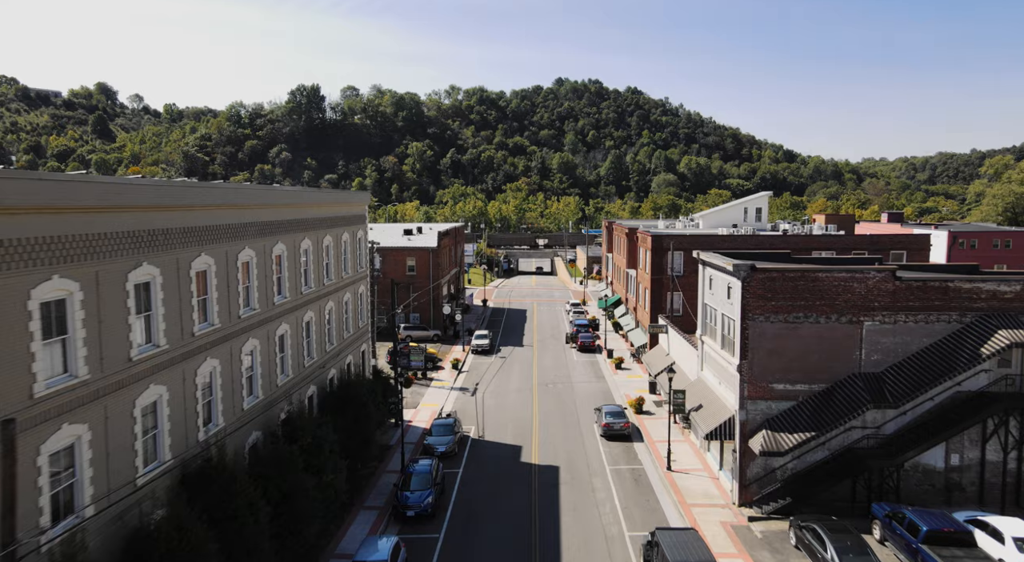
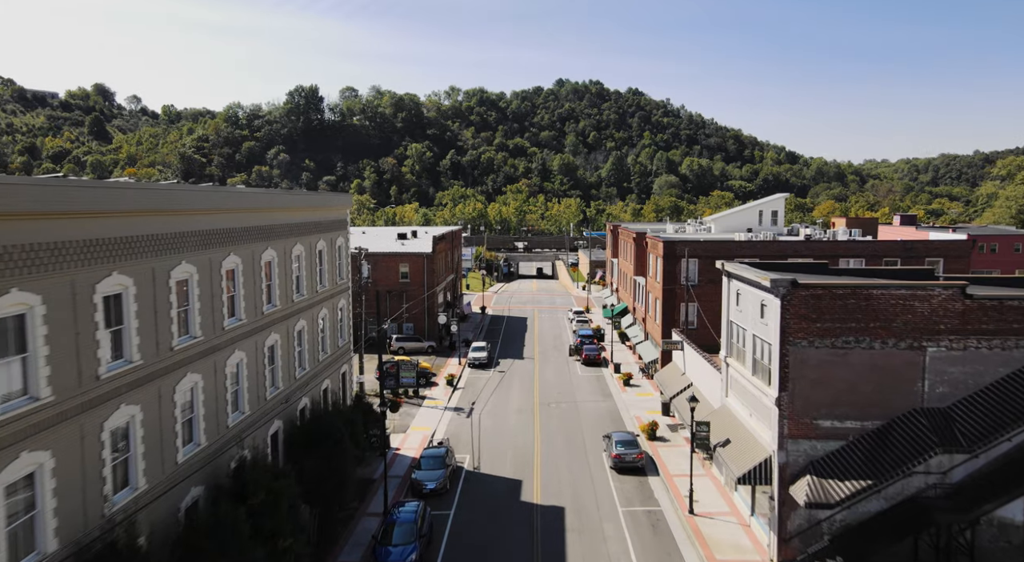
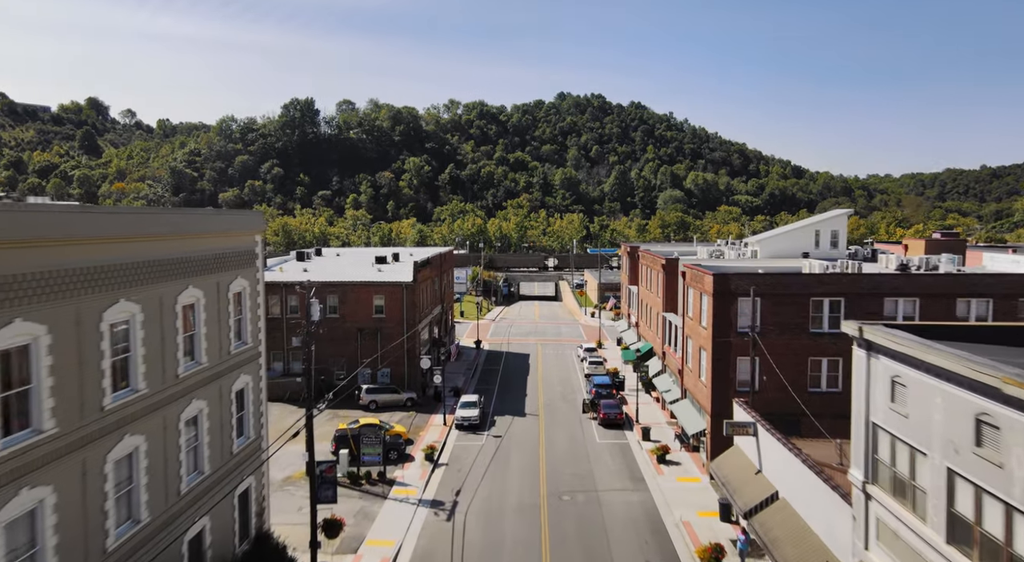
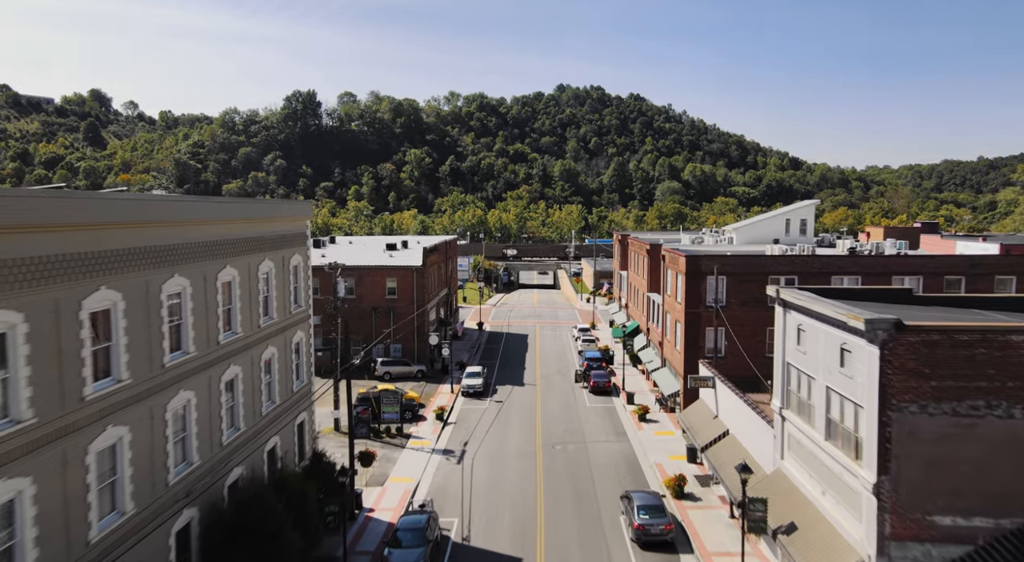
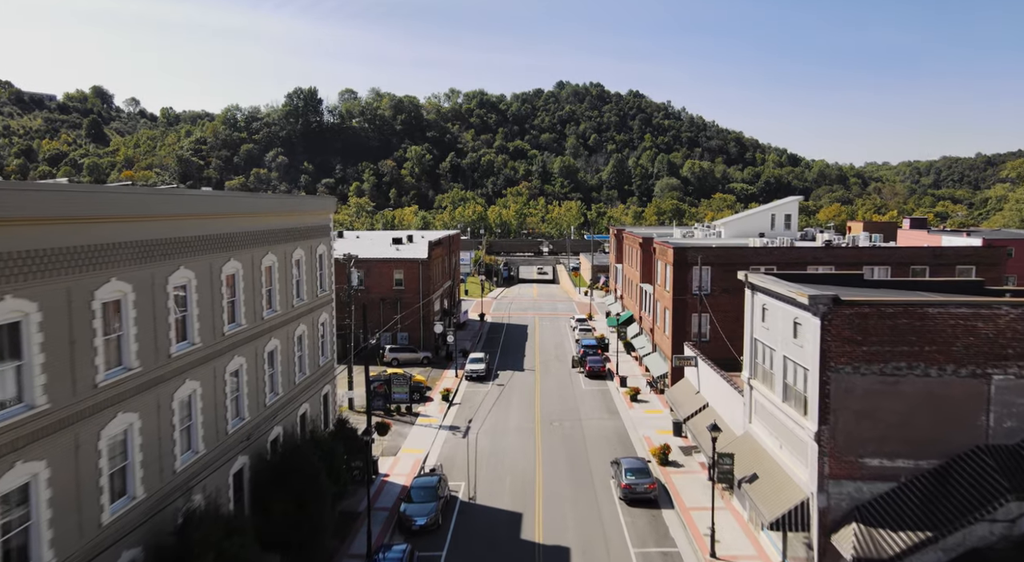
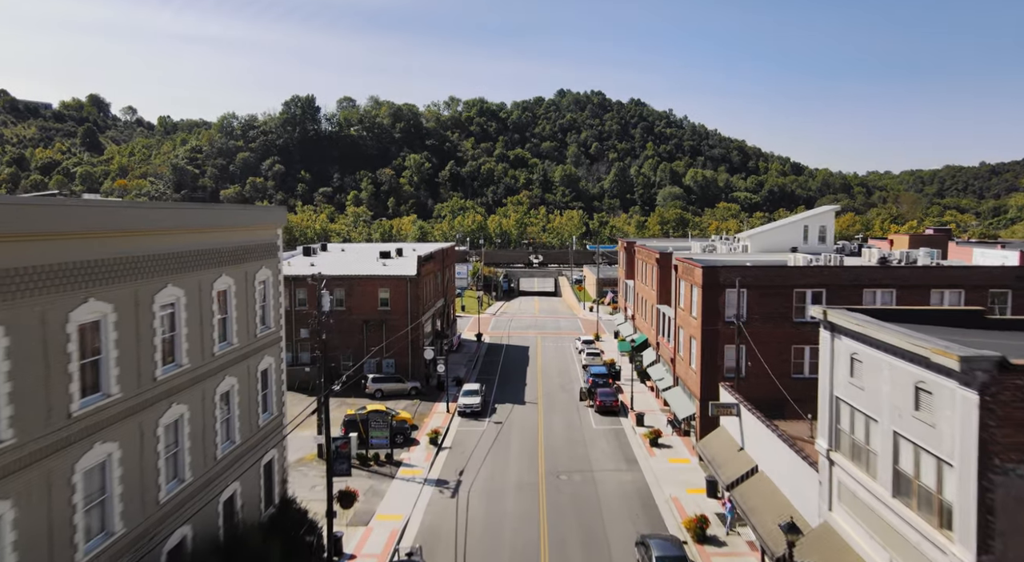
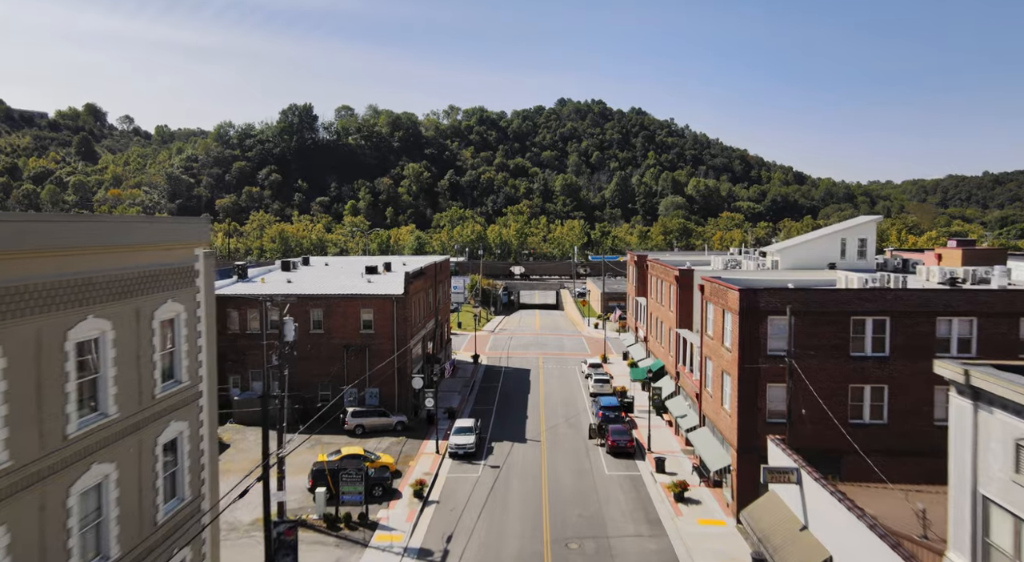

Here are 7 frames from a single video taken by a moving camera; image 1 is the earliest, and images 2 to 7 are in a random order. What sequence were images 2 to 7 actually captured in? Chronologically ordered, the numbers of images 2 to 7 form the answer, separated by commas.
2, 5, 4, 6, 3, 7
